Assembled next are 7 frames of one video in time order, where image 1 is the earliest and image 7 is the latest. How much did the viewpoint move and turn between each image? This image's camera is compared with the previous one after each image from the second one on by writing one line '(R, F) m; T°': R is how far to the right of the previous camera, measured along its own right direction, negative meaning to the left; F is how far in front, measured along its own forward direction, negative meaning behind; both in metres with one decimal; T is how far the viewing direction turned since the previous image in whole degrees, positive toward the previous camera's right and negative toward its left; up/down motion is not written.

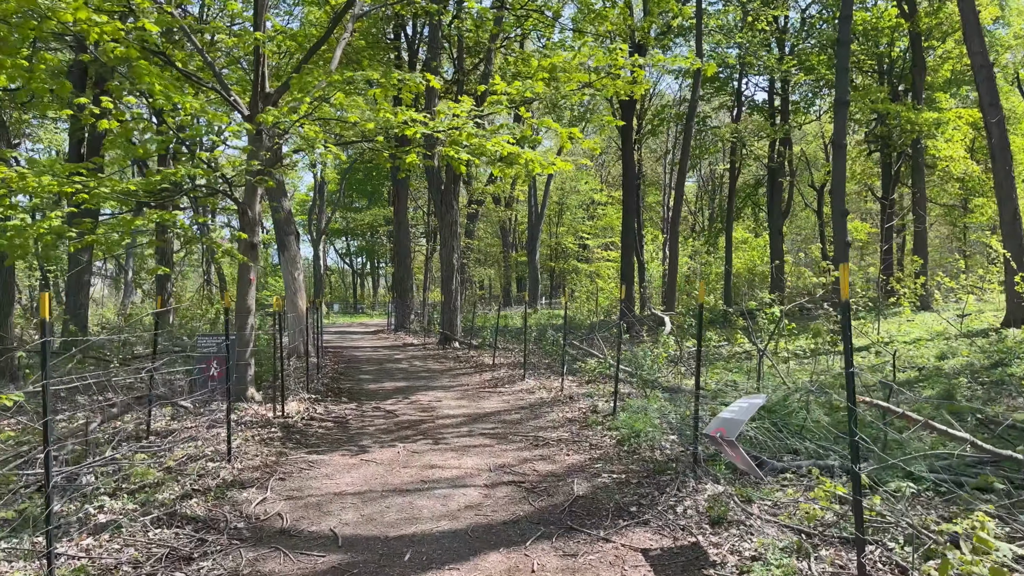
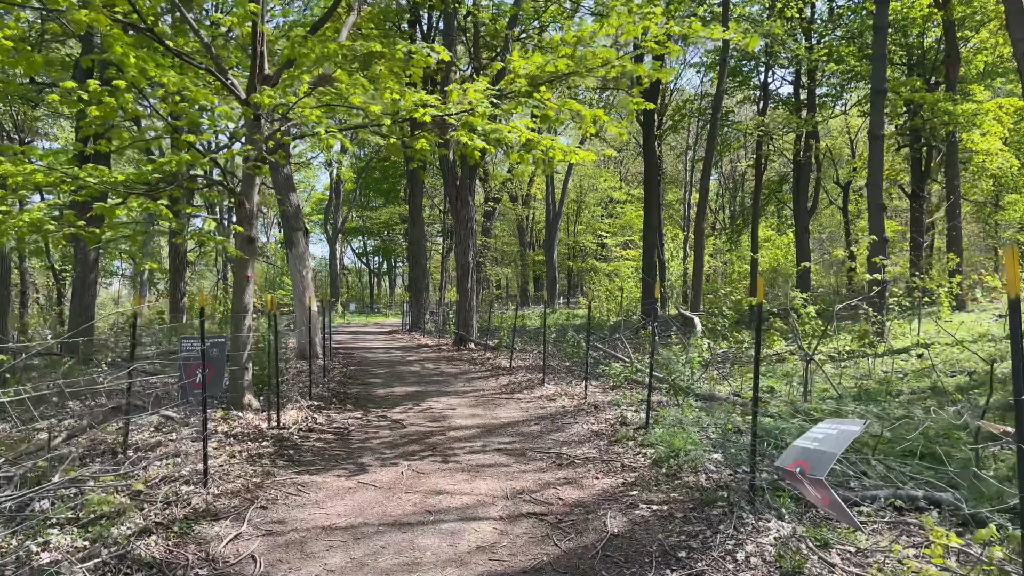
(0.0, +0.6) m; -1°
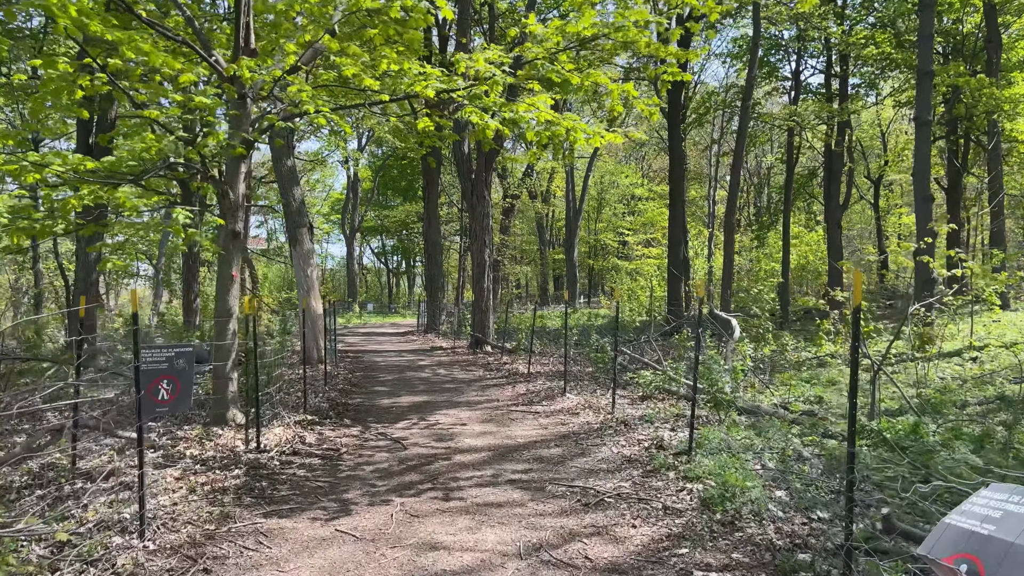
(0.0, +0.7) m; -2°
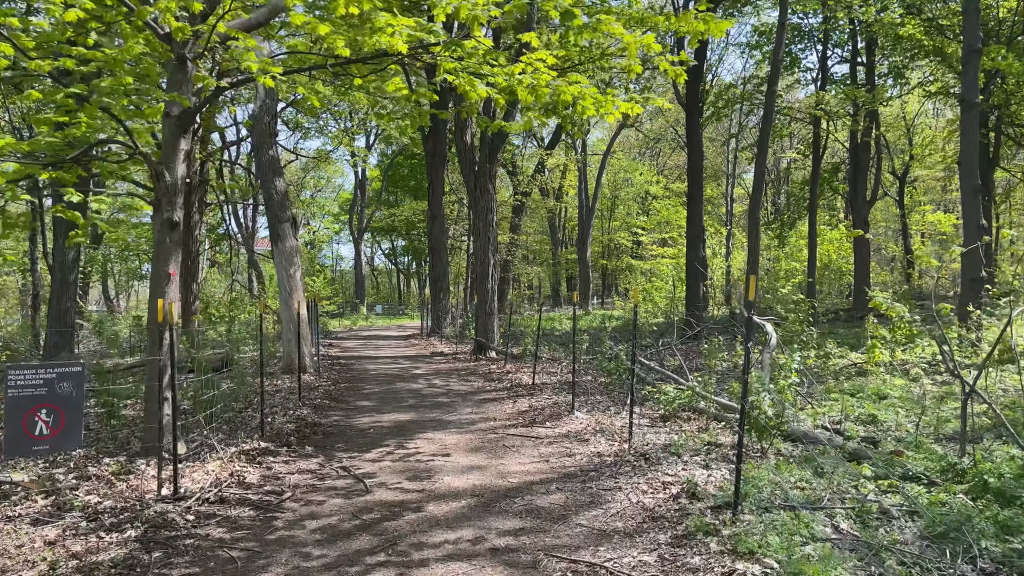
(+0.1, +1.0) m; -1°
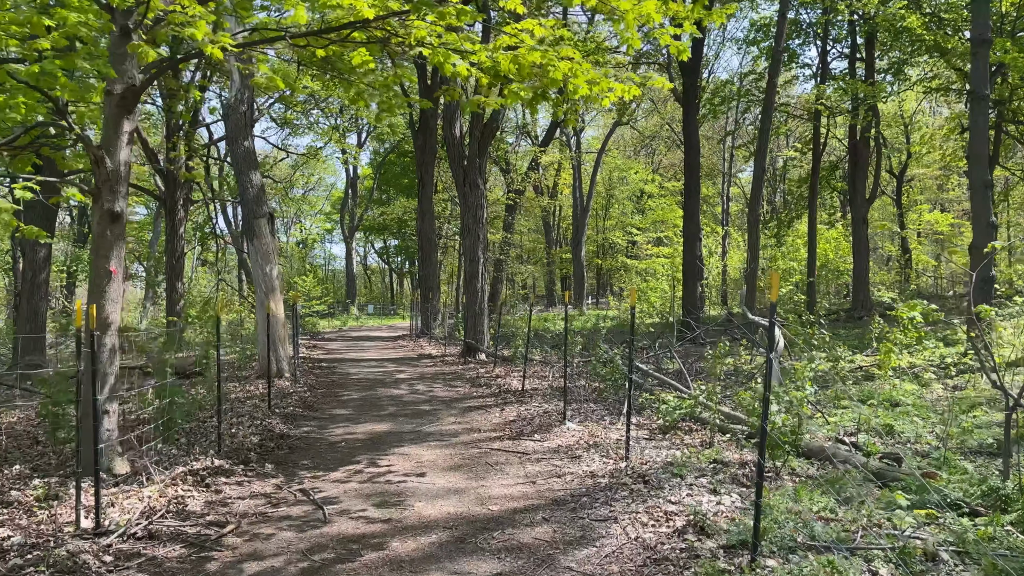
(+0.1, +0.5) m; 0°
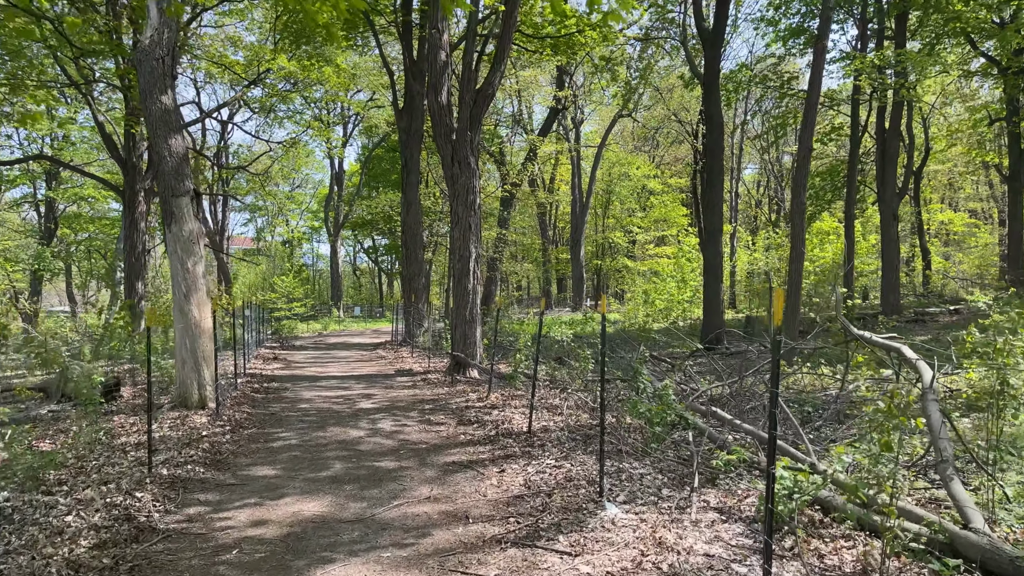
(-0.1, +2.0) m; +1°
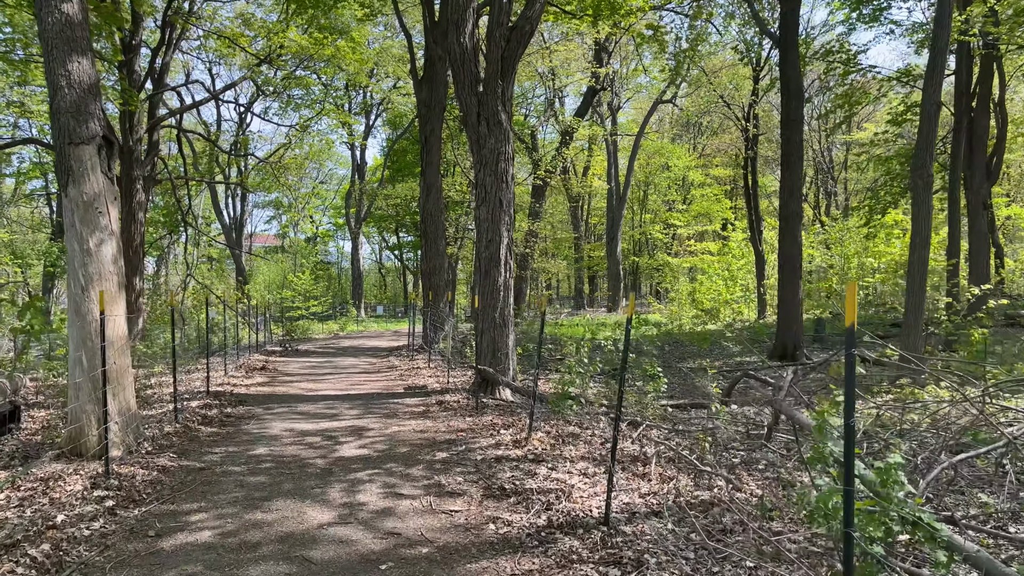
(-0.1, +2.0) m; -2°
